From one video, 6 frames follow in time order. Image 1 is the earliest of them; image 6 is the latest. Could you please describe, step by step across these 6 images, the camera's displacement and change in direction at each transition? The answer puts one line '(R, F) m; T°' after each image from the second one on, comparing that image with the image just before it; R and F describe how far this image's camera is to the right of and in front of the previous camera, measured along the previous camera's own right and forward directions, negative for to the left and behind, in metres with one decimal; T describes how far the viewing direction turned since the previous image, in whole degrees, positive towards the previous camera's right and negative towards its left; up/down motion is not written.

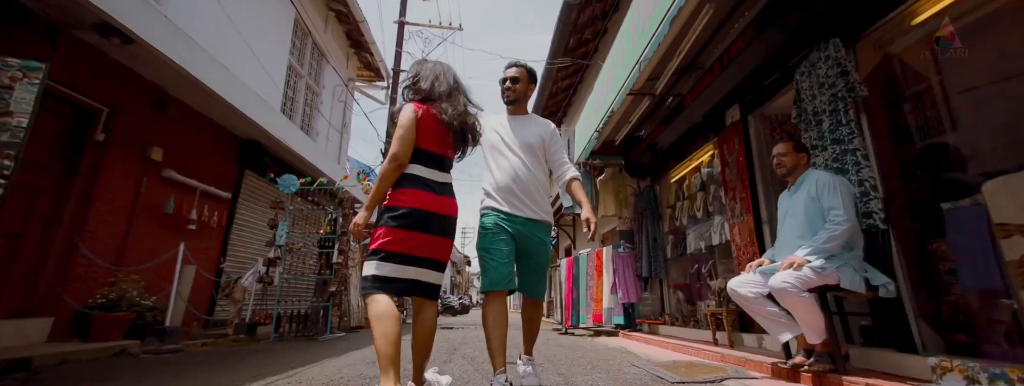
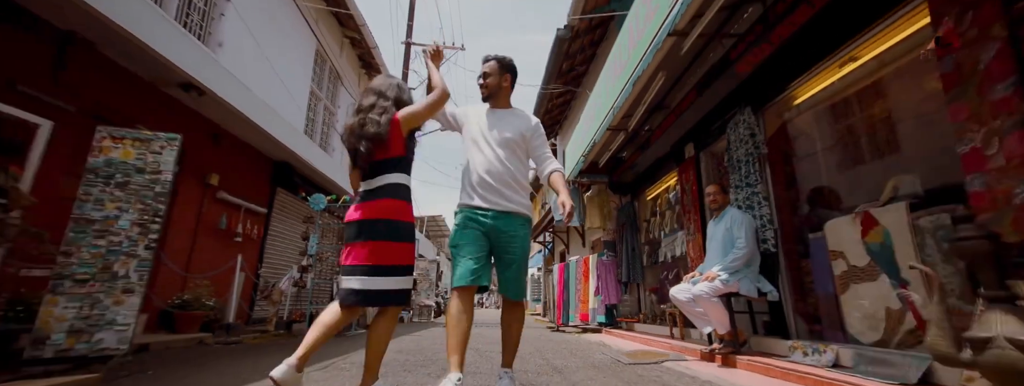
(0.0, -1.0) m; 0°
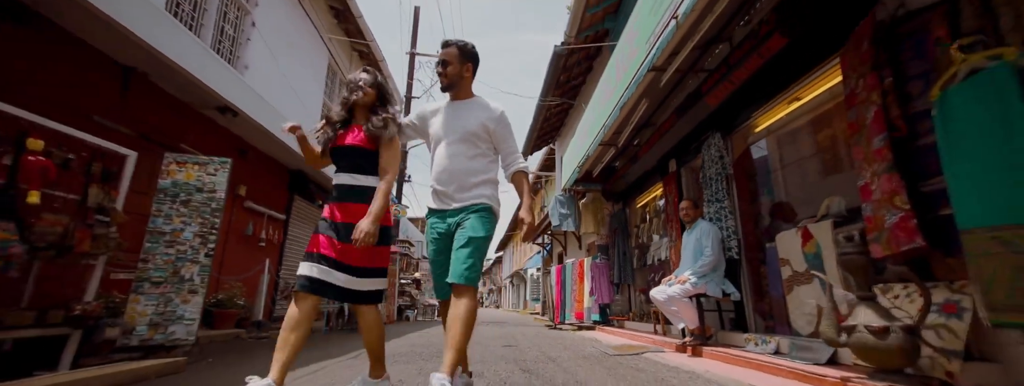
(0.0, -0.6) m; 0°
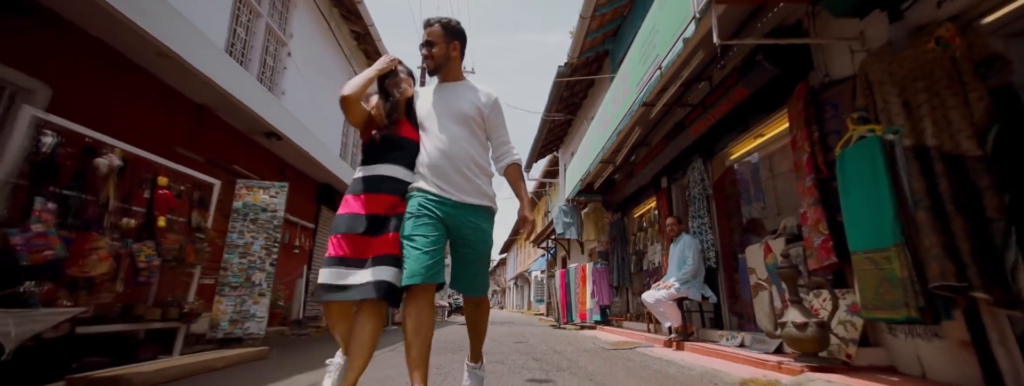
(-0.1, -0.7) m; 0°
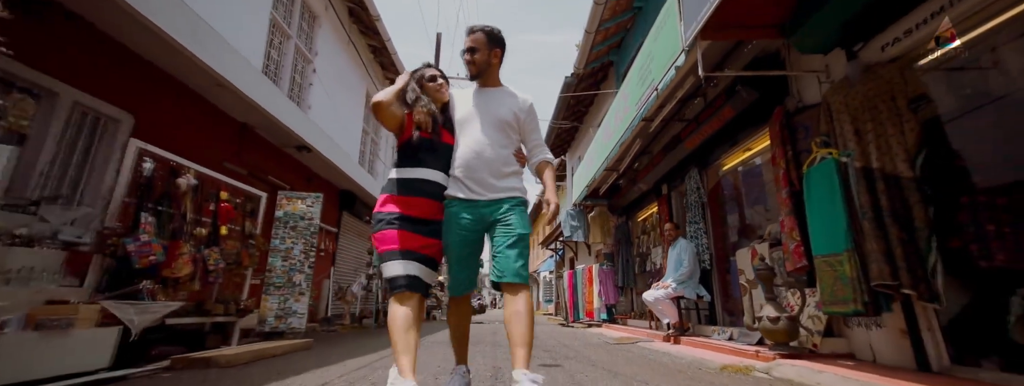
(0.0, -0.5) m; -1°
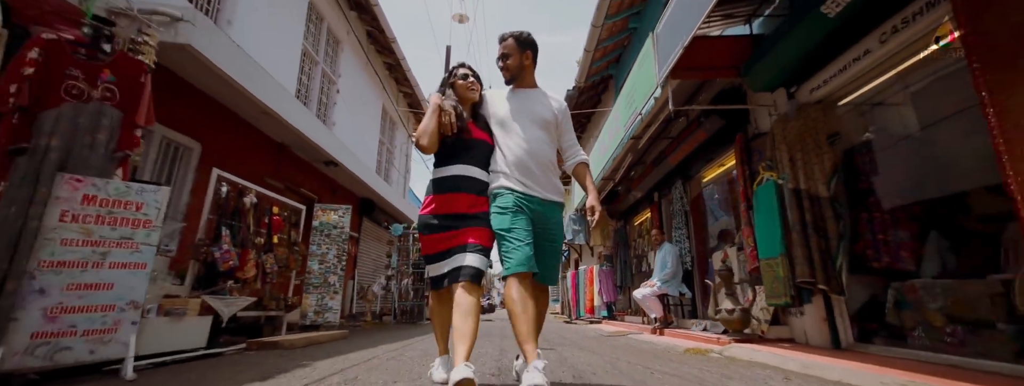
(+0.1, -0.7) m; -1°
